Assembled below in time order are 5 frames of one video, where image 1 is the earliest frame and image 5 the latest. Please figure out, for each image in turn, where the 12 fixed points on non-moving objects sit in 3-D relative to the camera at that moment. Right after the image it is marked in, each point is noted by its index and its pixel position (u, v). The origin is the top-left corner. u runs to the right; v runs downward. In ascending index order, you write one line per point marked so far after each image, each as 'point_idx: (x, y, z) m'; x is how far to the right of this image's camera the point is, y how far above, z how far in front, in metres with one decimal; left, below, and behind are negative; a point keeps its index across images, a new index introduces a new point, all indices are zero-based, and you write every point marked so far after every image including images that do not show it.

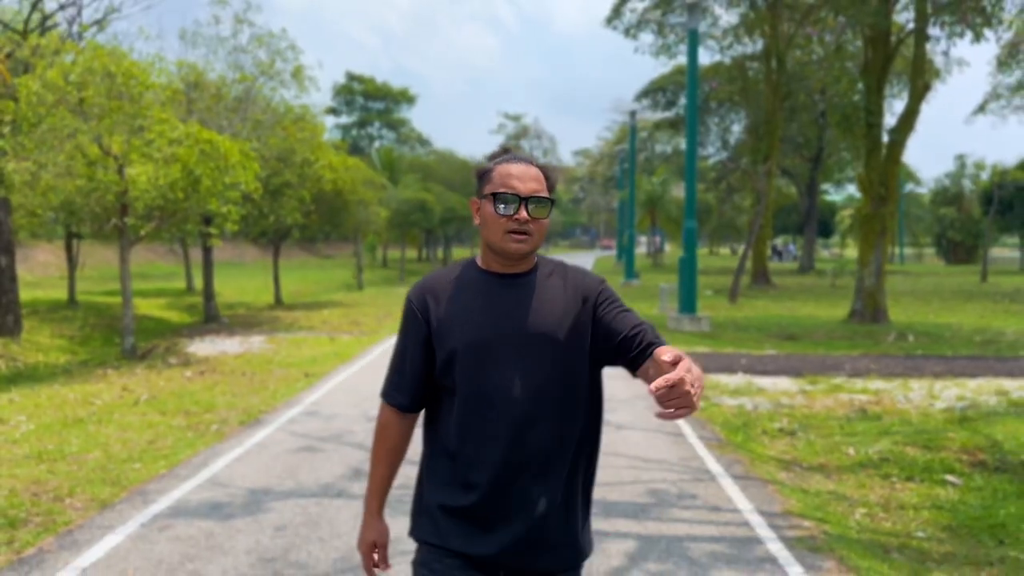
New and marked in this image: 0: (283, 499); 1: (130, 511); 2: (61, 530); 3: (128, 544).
0: (-0.8, -0.7, +8.9) m
1: (-1.3, -0.7, +8.7) m
2: (-1.5, -0.8, +8.3) m
3: (-1.1, -0.7, +7.4) m
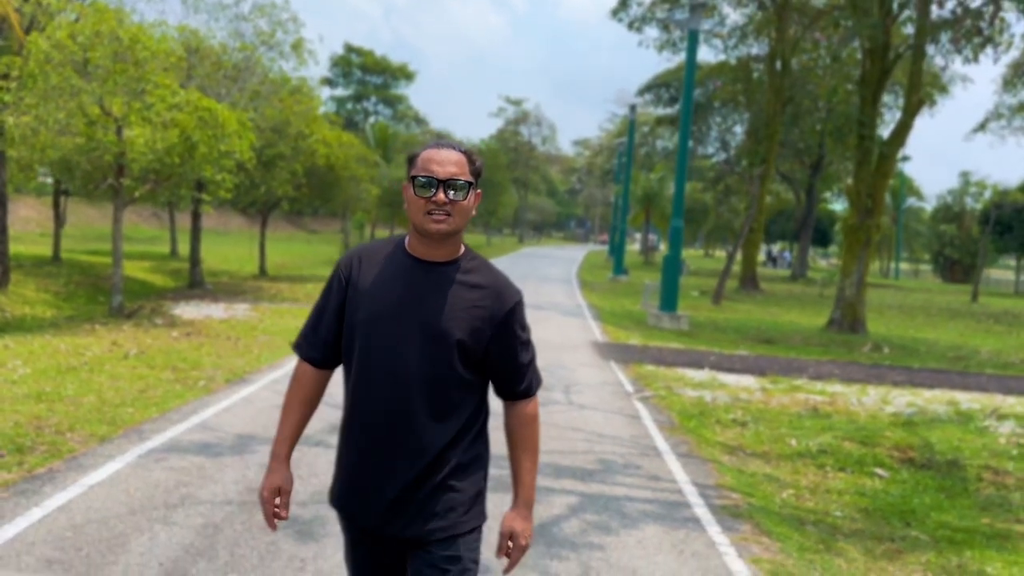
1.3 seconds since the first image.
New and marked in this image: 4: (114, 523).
0: (-0.9, -0.6, +9.8) m
1: (-1.4, -0.6, +9.7) m
2: (-1.6, -0.6, +9.2) m
3: (-1.2, -0.6, +8.3) m
4: (-1.0, -0.6, +6.5) m
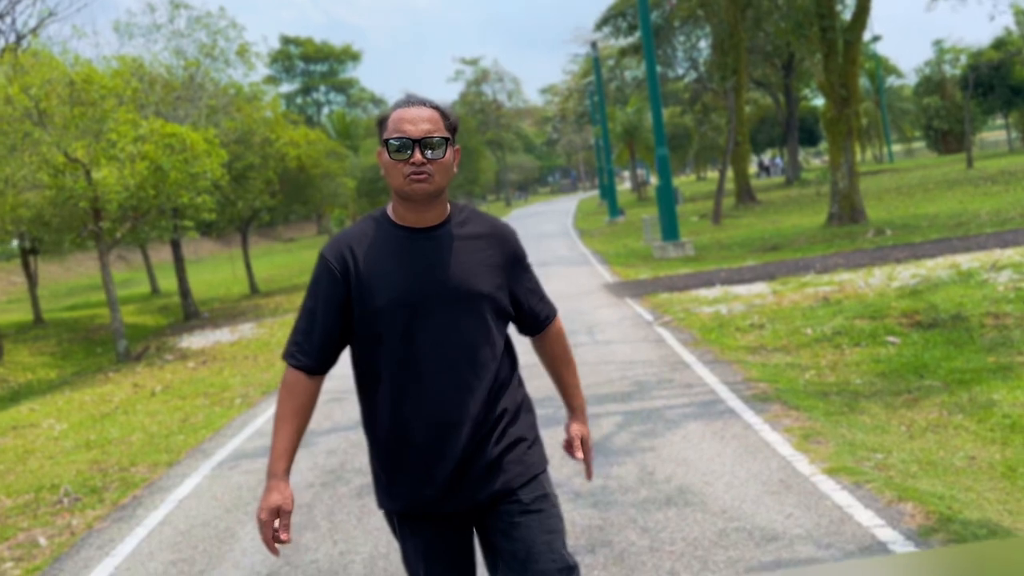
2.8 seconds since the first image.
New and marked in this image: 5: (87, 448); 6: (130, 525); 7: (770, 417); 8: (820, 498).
0: (-0.8, -0.6, +10.5) m
1: (-1.3, -0.7, +10.3) m
2: (-1.4, -0.7, +9.9) m
3: (-1.1, -0.7, +9.0) m
4: (-0.8, -0.6, +7.2) m
5: (-2.2, -0.8, +13.1) m
6: (-1.1, -0.7, +7.6) m
7: (+0.7, -0.4, +7.2) m
8: (+0.5, -0.3, +4.2) m
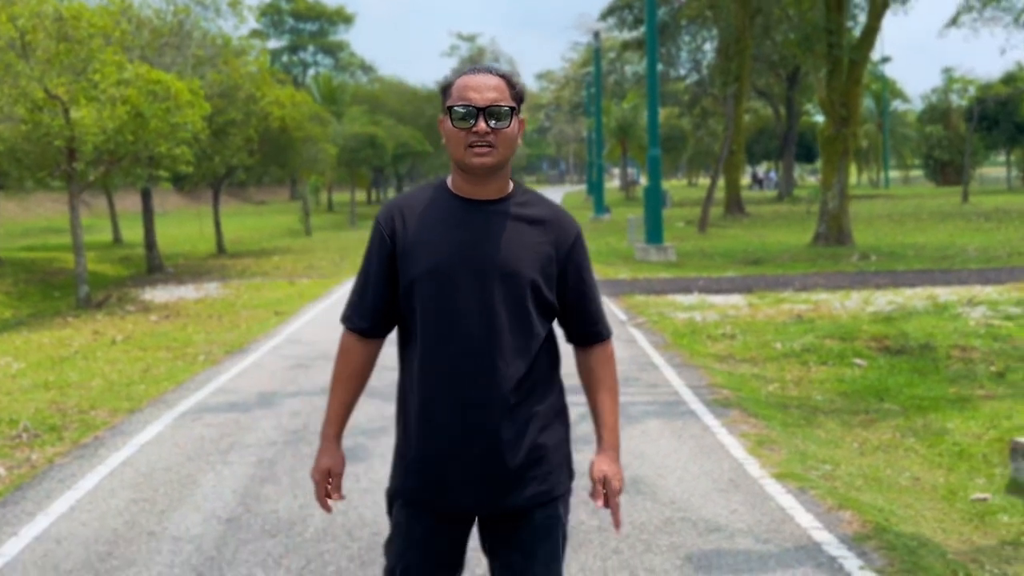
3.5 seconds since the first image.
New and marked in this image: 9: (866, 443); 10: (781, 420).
0: (-0.9, -0.4, +10.7) m
1: (-1.4, -0.5, +10.5) m
2: (-1.6, -0.5, +10.1) m
3: (-1.2, -0.5, +9.2) m
4: (-0.9, -0.5, +7.3) m
5: (-2.3, -0.5, +13.3) m
6: (-1.3, -0.5, +7.8) m
7: (+0.6, -0.4, +7.4) m
8: (+0.4, -0.4, +4.4) m
9: (+0.9, -0.4, +6.9) m
10: (+0.8, -0.4, +7.7) m
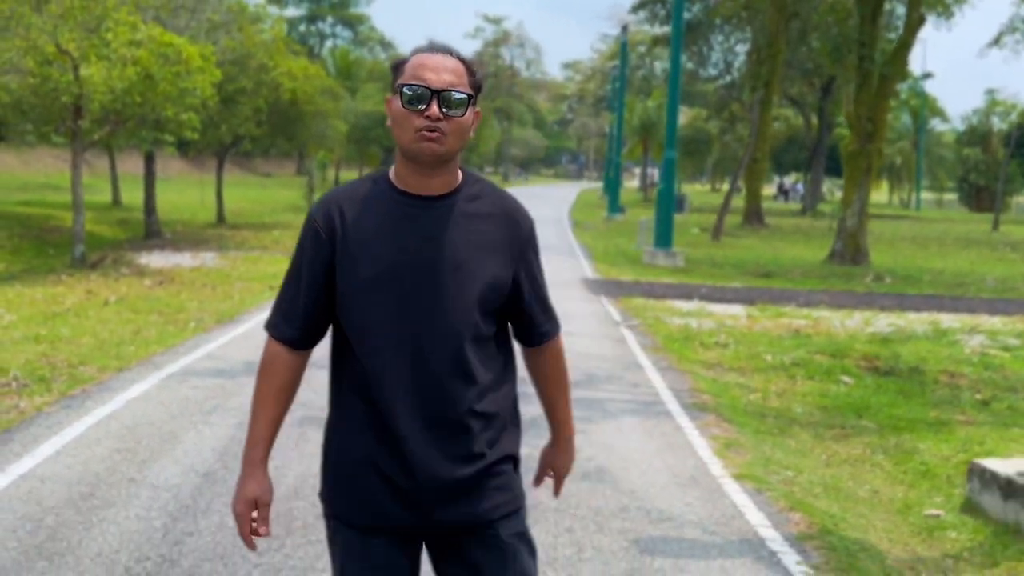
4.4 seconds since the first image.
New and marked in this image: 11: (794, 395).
0: (-1.0, -0.3, +10.8) m
1: (-1.5, -0.3, +10.7) m
2: (-1.6, -0.4, +10.2) m
3: (-1.3, -0.4, +9.4) m
4: (-1.0, -0.4, +7.5) m
5: (-2.4, -0.3, +13.4) m
6: (-1.3, -0.4, +8.0) m
7: (+0.6, -0.4, +7.5) m
8: (+0.4, -0.4, +4.6) m
9: (+0.9, -0.5, +7.1) m
10: (+0.7, -0.4, +7.9) m
11: (+1.3, -0.5, +11.7) m
